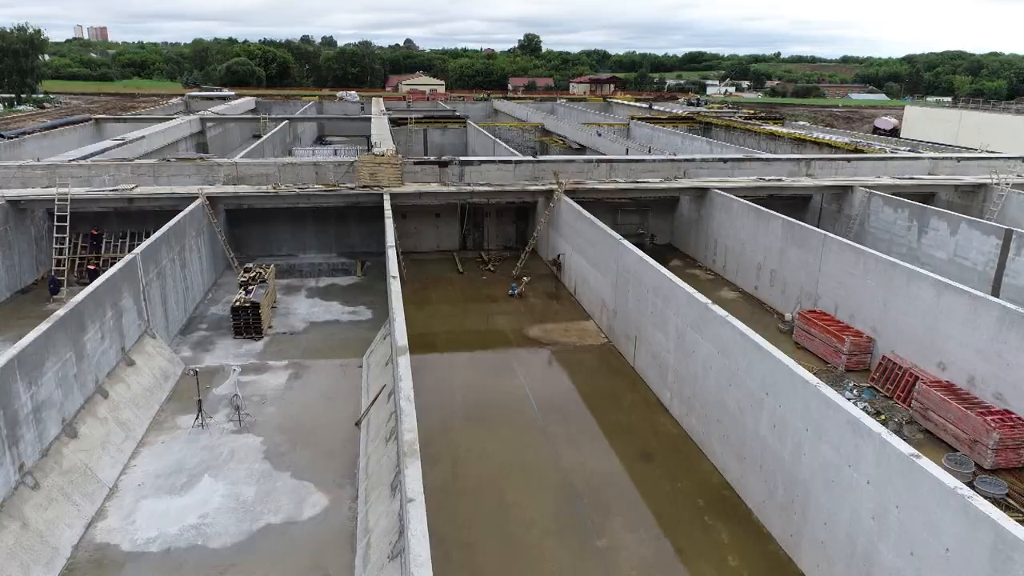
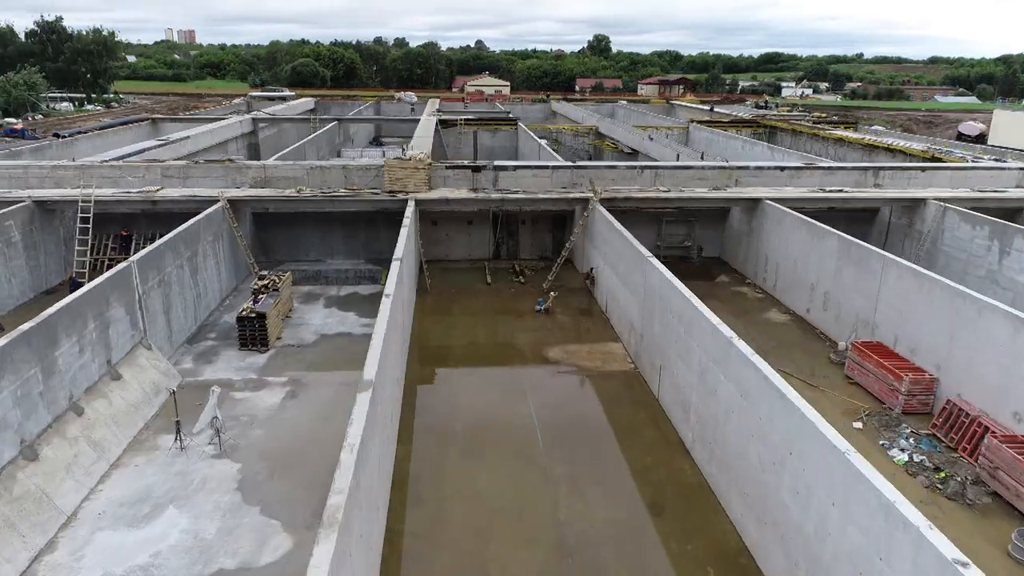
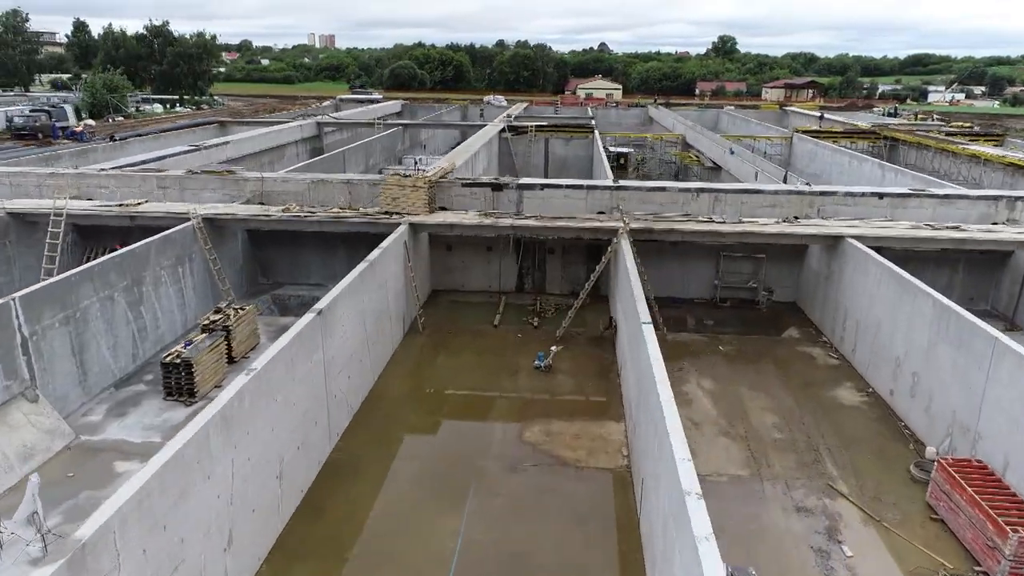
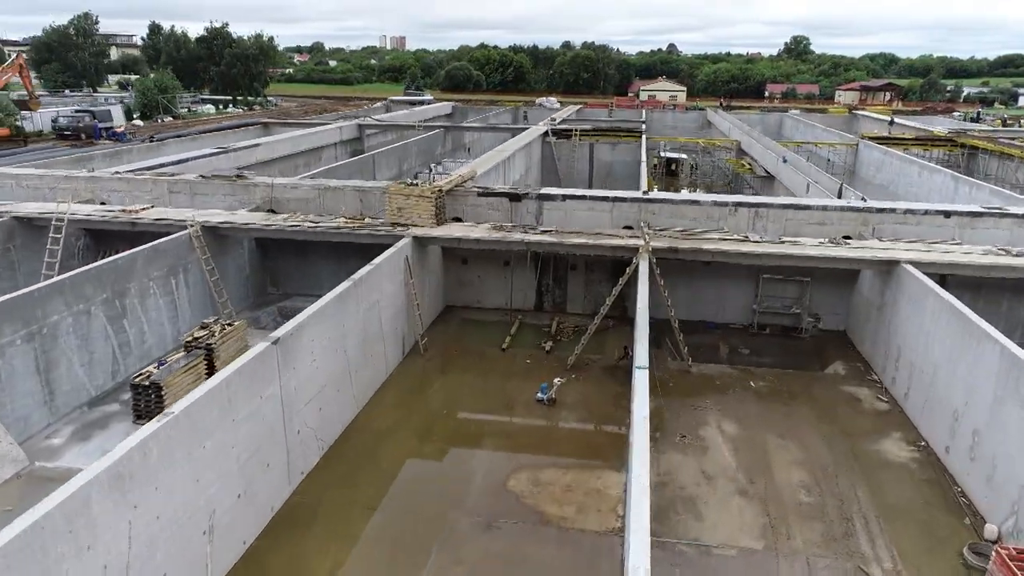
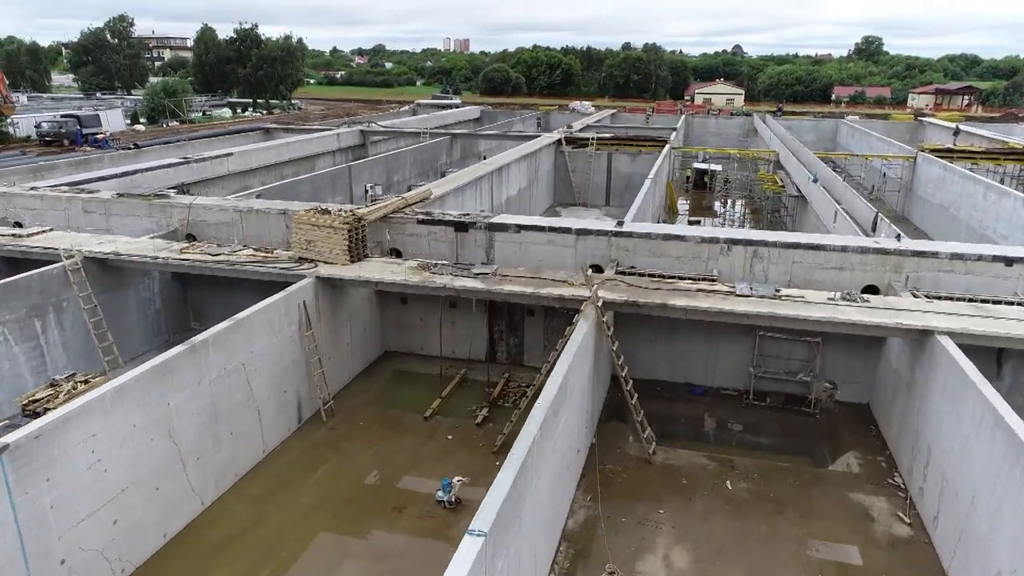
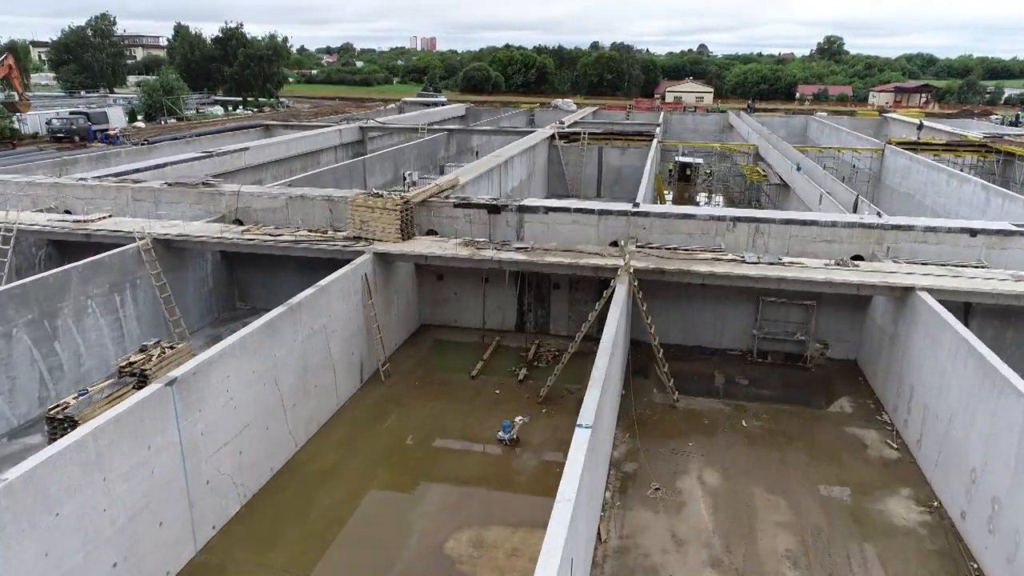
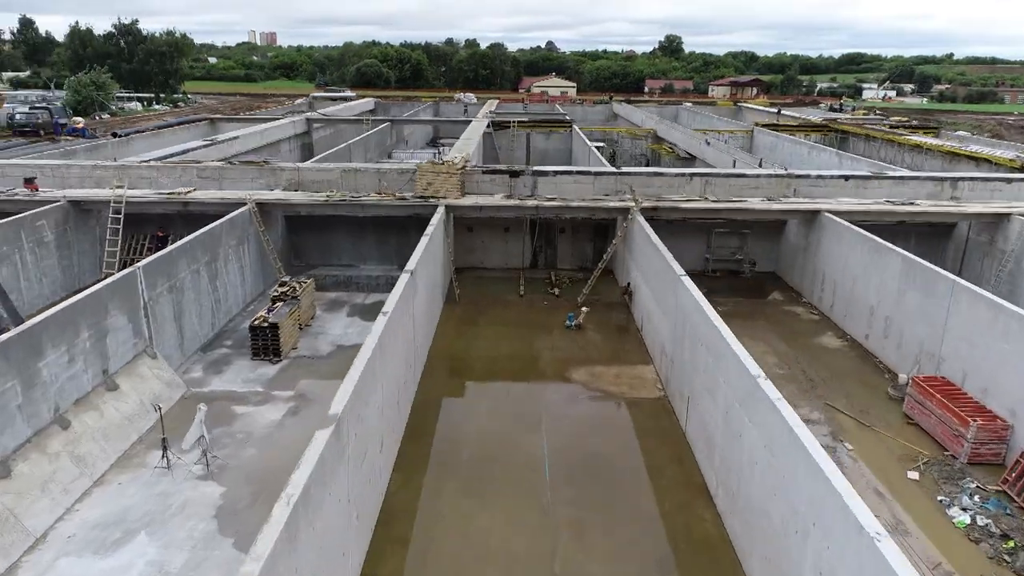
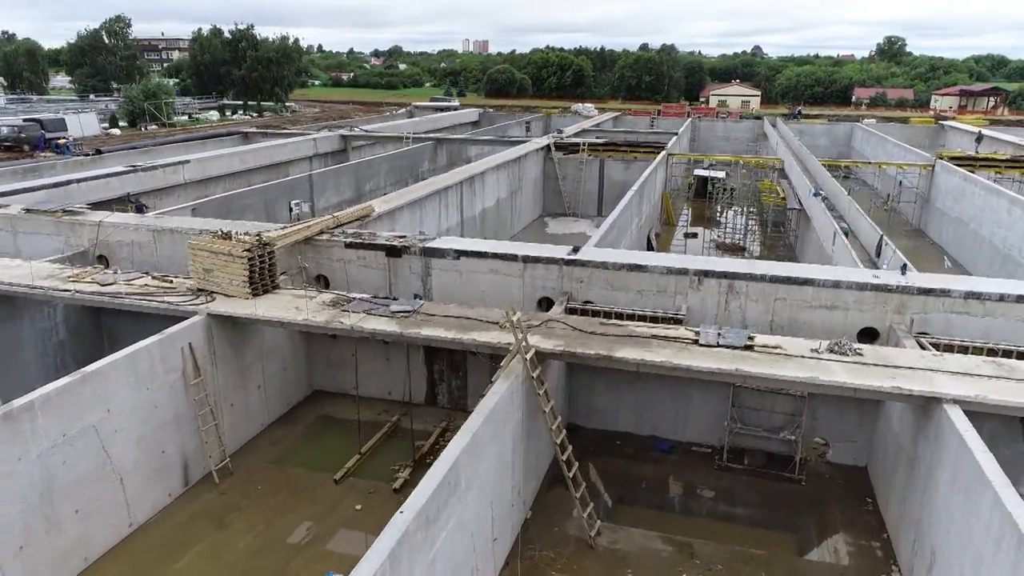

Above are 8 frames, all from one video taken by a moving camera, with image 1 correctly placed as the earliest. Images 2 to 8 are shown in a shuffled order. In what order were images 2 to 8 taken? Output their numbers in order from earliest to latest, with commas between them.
2, 7, 3, 4, 6, 5, 8
